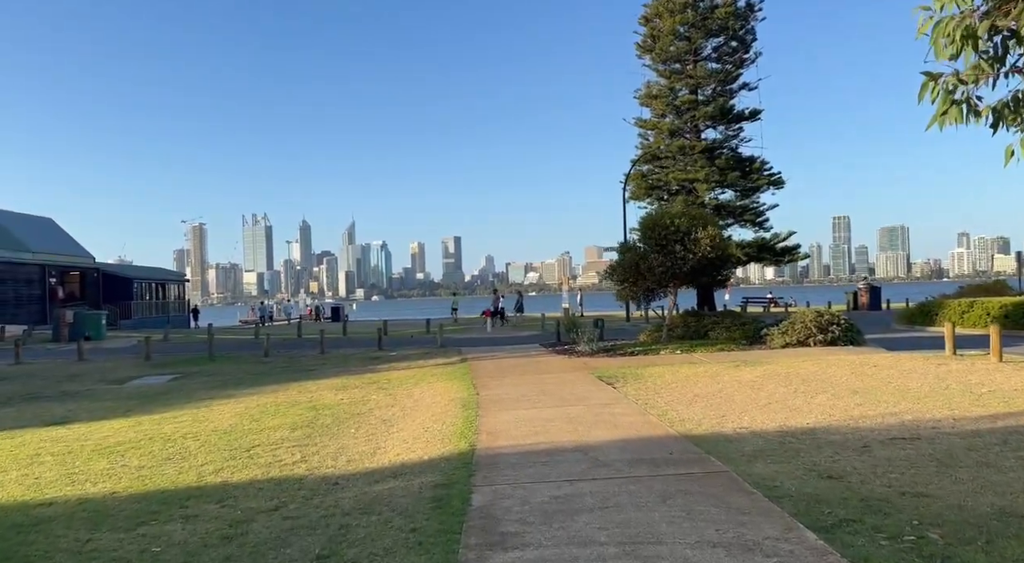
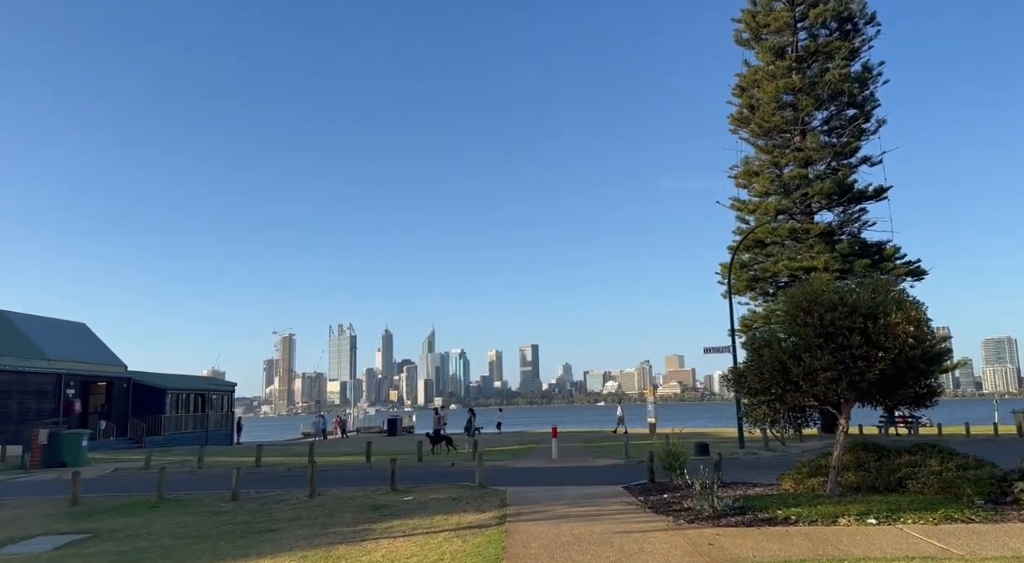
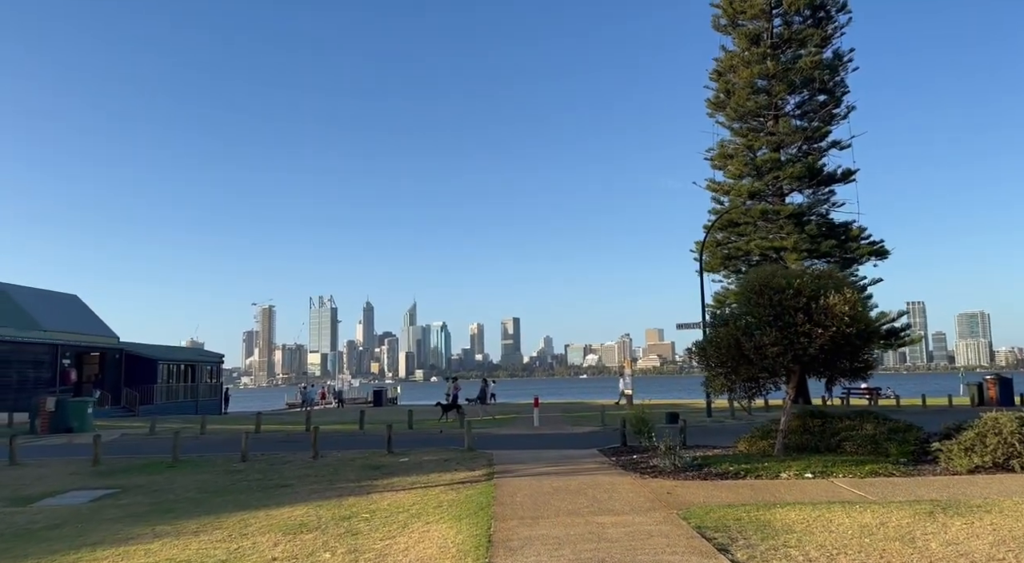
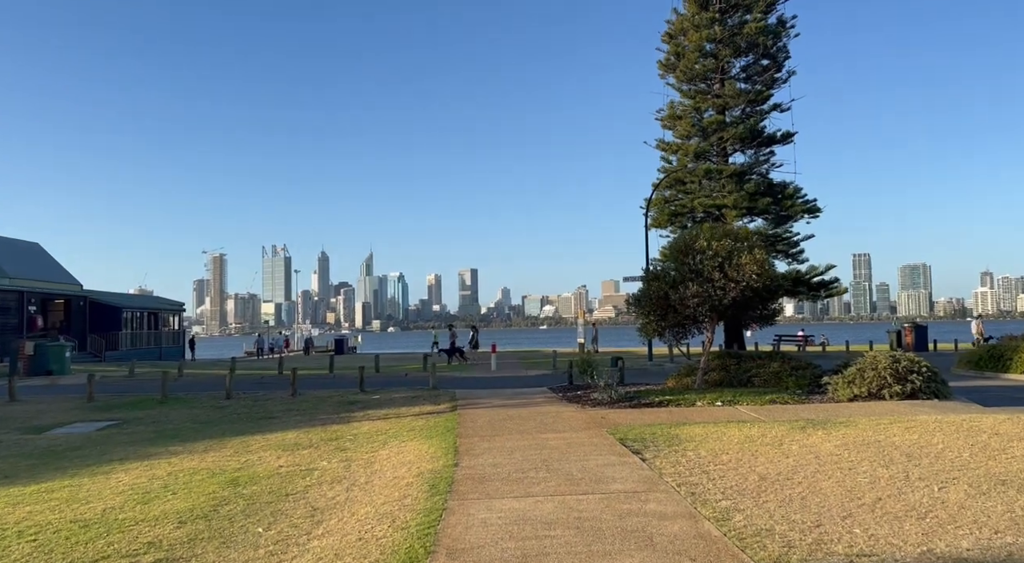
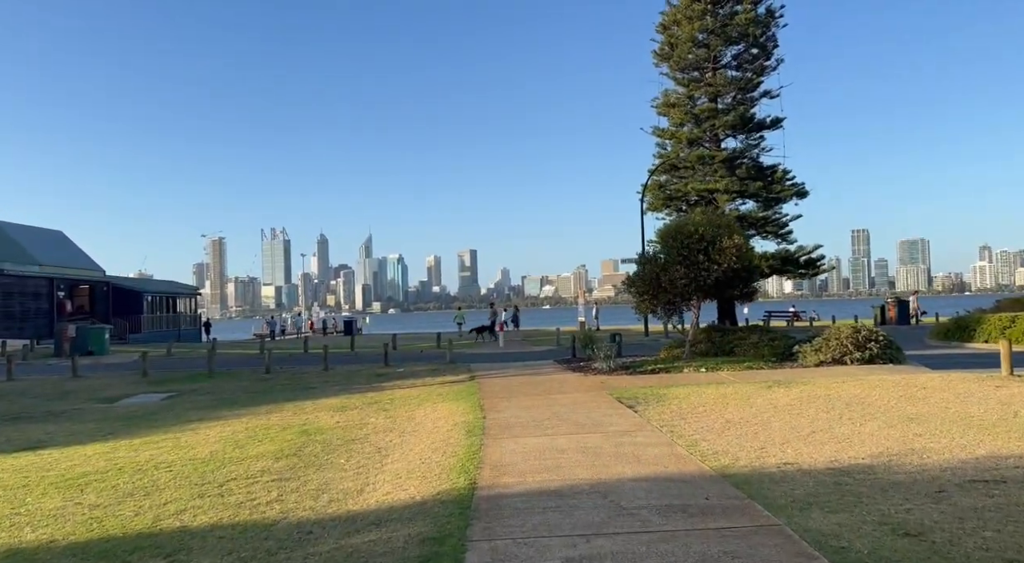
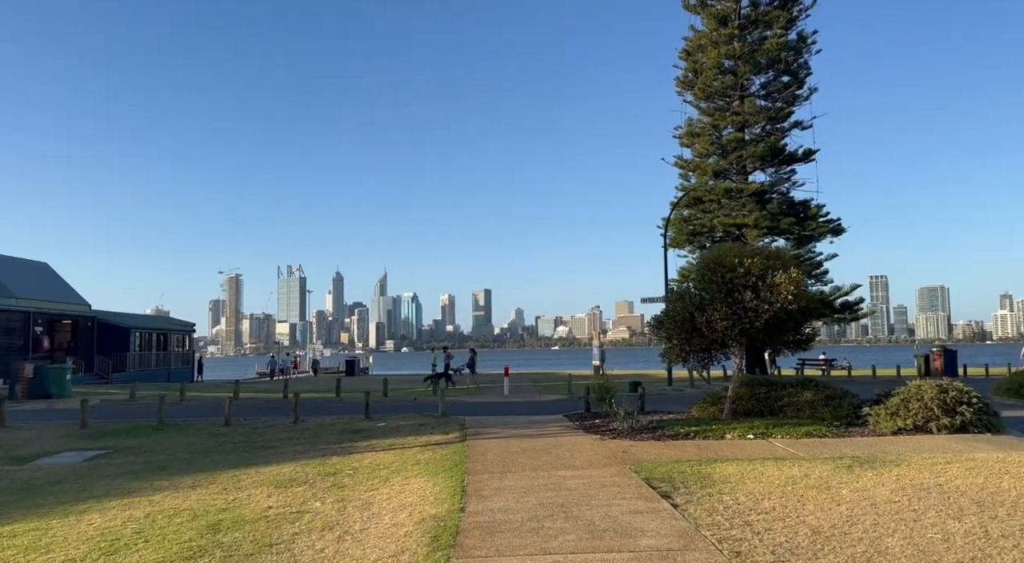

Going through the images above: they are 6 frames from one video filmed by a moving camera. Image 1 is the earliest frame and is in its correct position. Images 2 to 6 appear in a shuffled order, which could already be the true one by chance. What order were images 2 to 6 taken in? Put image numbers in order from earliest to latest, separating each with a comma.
5, 4, 6, 3, 2
